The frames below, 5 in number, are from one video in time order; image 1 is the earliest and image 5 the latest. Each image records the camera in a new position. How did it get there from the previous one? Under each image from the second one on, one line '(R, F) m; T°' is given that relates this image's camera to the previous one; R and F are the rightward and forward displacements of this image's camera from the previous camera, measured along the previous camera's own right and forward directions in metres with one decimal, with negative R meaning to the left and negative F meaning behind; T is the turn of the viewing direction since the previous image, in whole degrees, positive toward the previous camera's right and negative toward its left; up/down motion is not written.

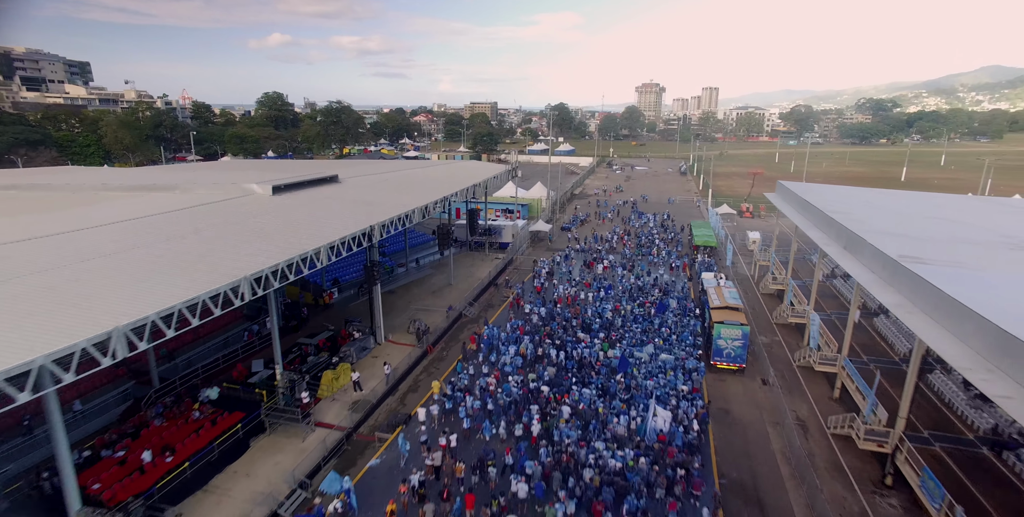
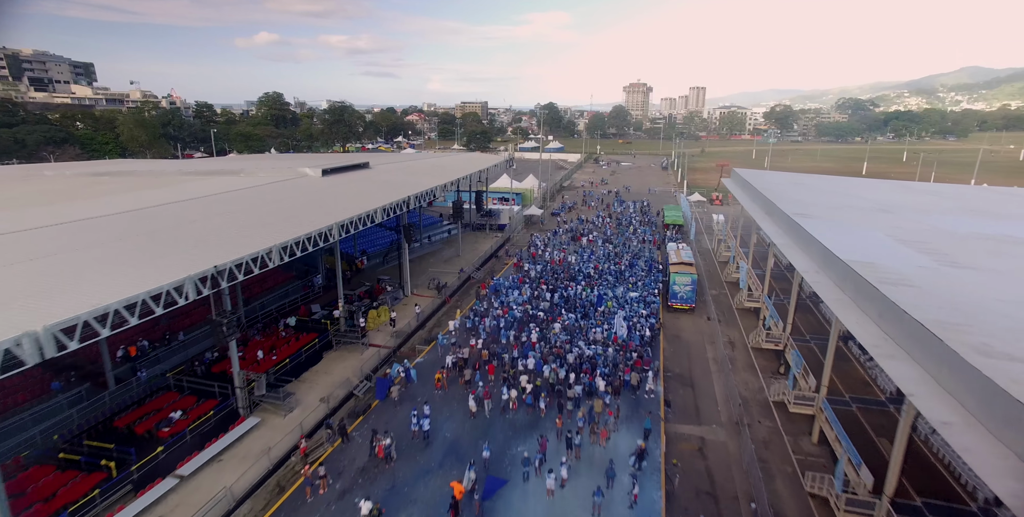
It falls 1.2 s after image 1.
(-0.5, -4.5) m; +1°
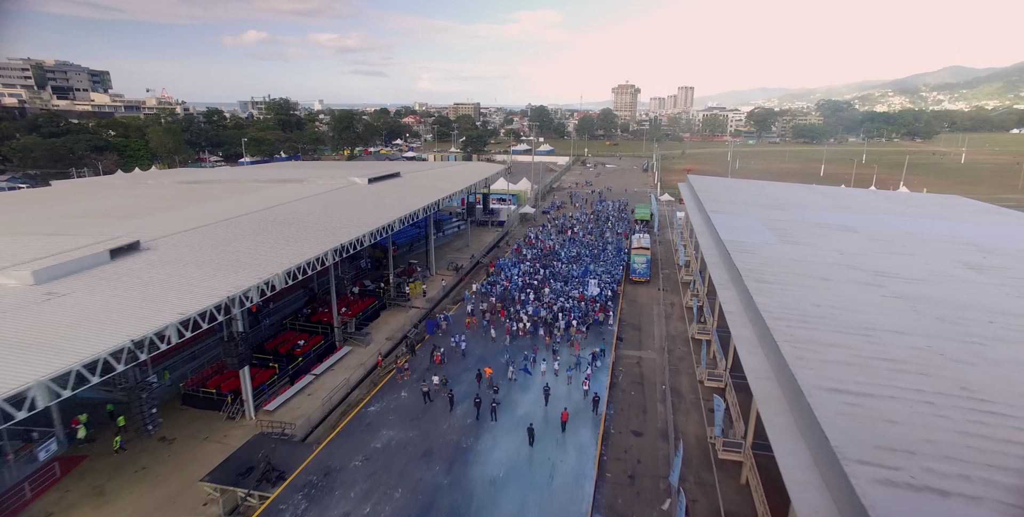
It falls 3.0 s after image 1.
(-0.5, -6.8) m; +1°
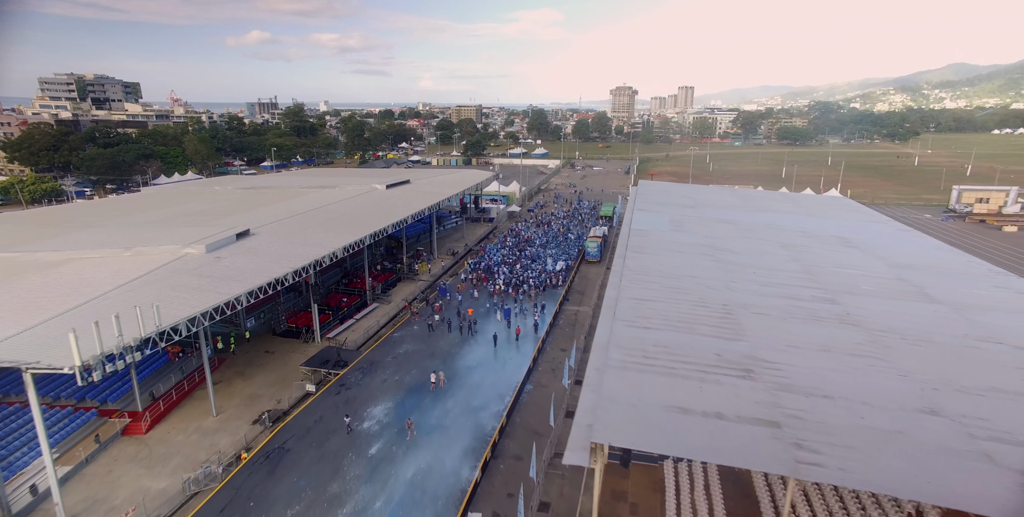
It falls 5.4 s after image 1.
(+1.4, -8.5) m; 0°
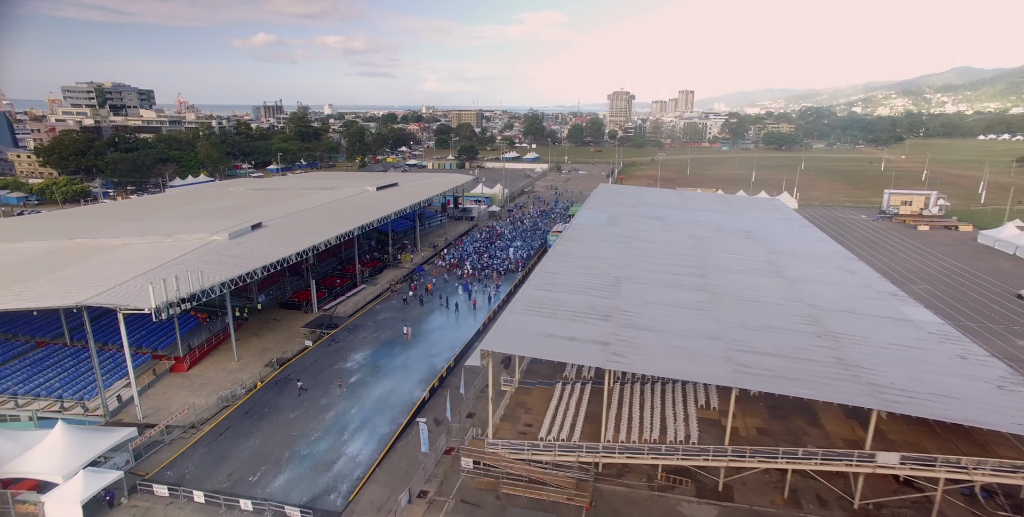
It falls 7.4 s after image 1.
(+2.5, -5.6) m; 0°
